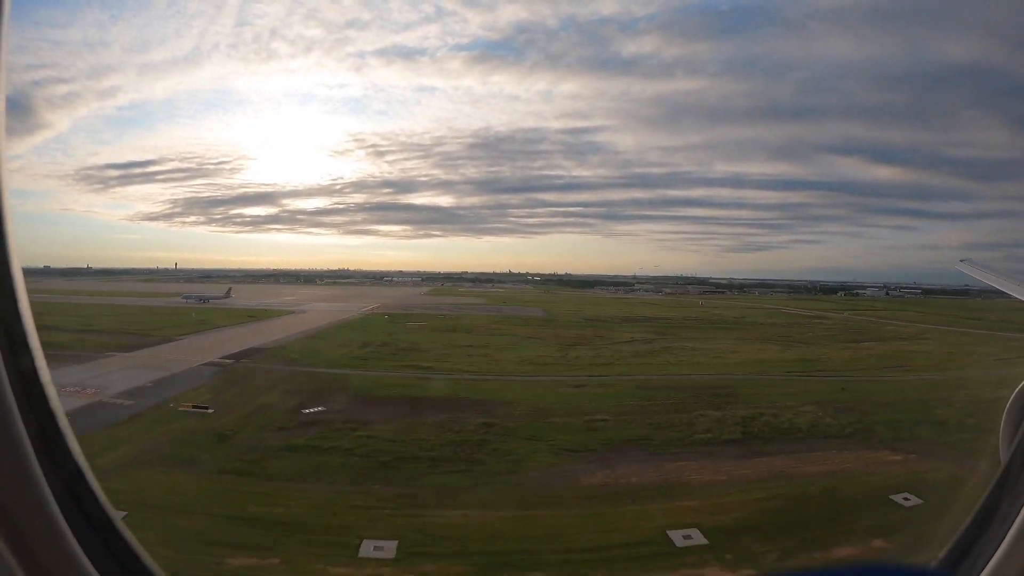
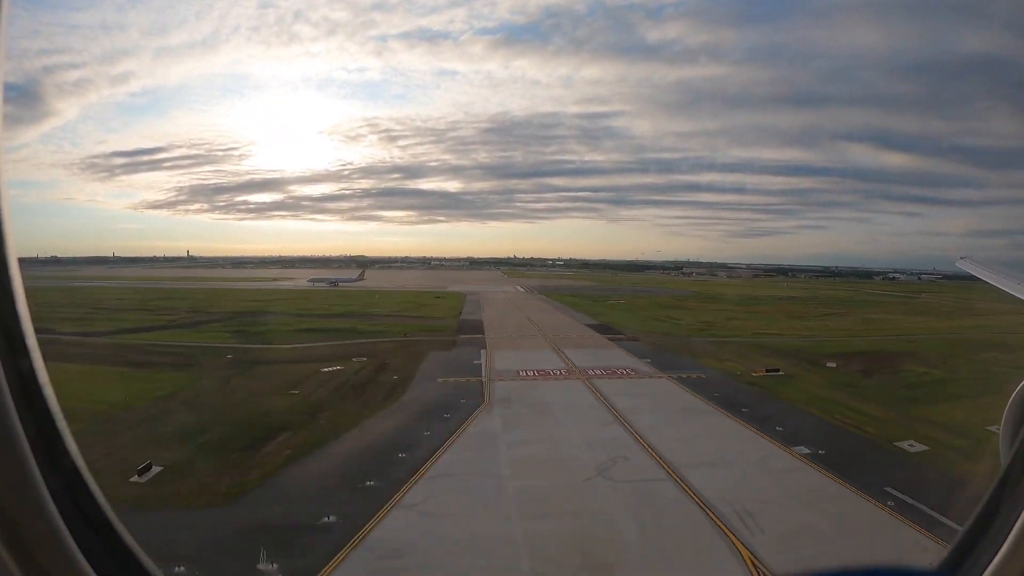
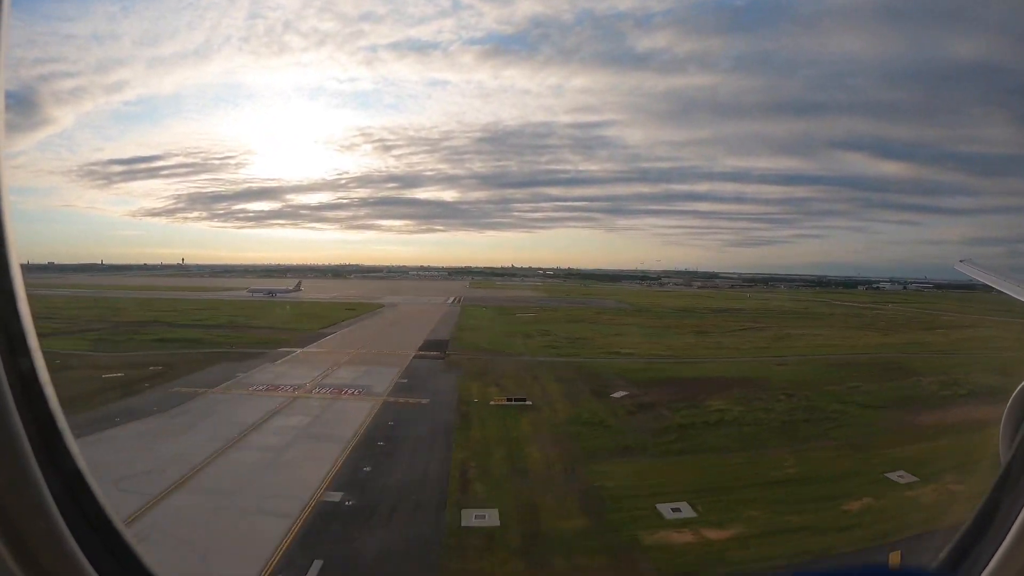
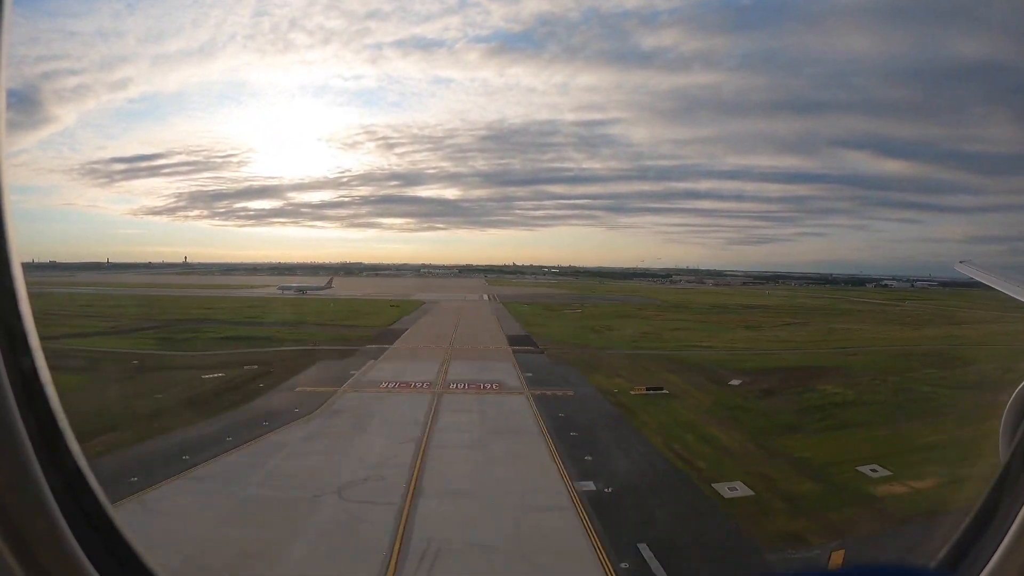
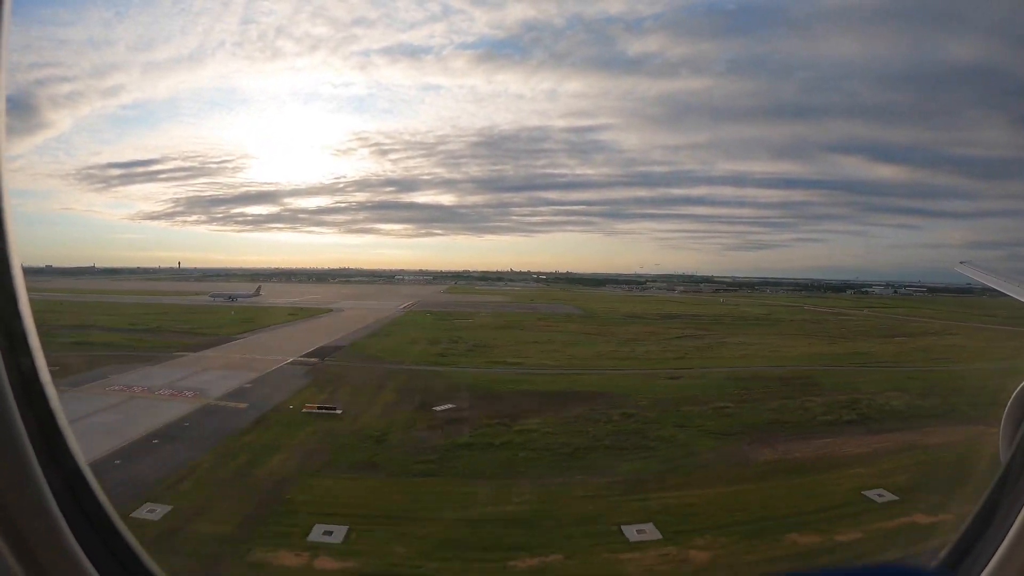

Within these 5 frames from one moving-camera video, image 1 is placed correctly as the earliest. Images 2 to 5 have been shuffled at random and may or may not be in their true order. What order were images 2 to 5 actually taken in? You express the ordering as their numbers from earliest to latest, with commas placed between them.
5, 3, 4, 2
